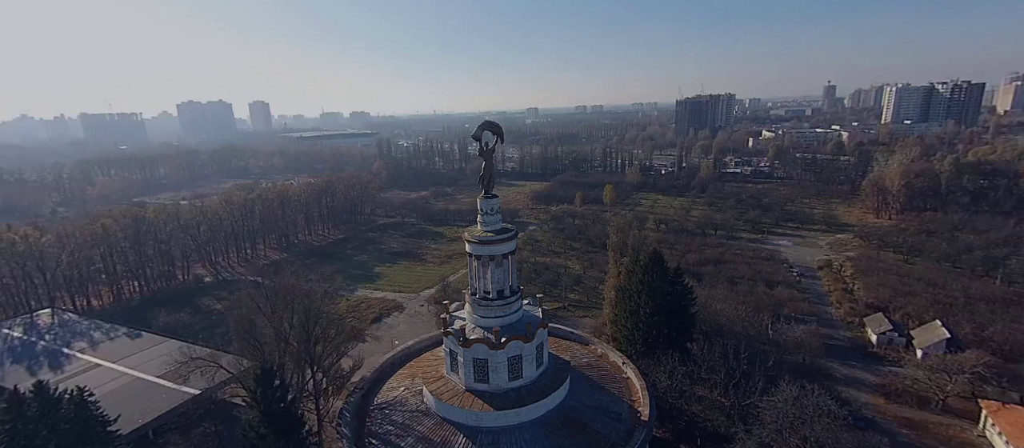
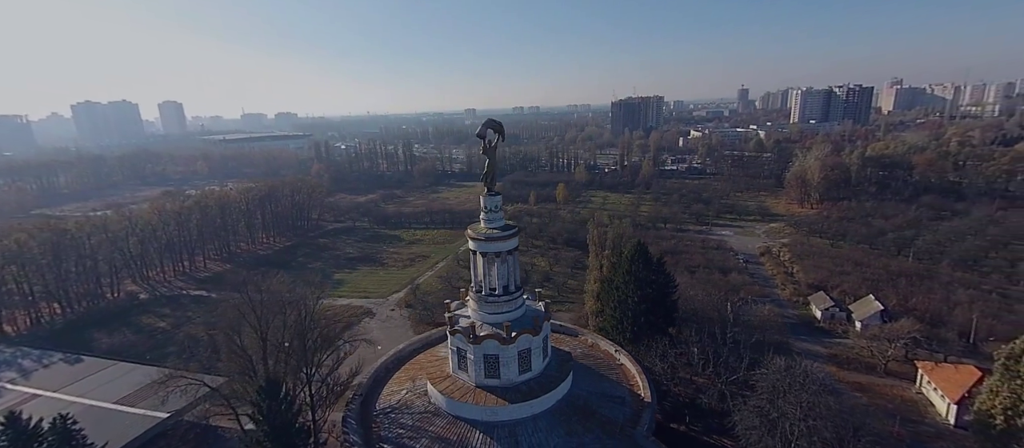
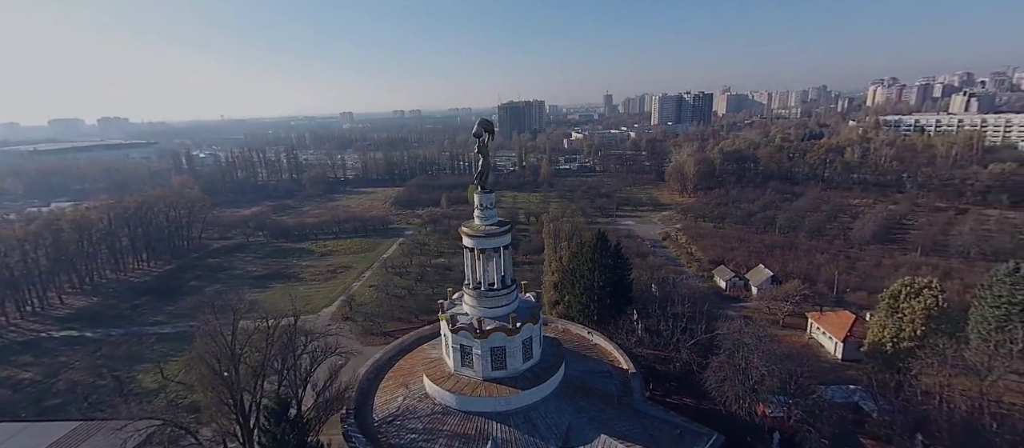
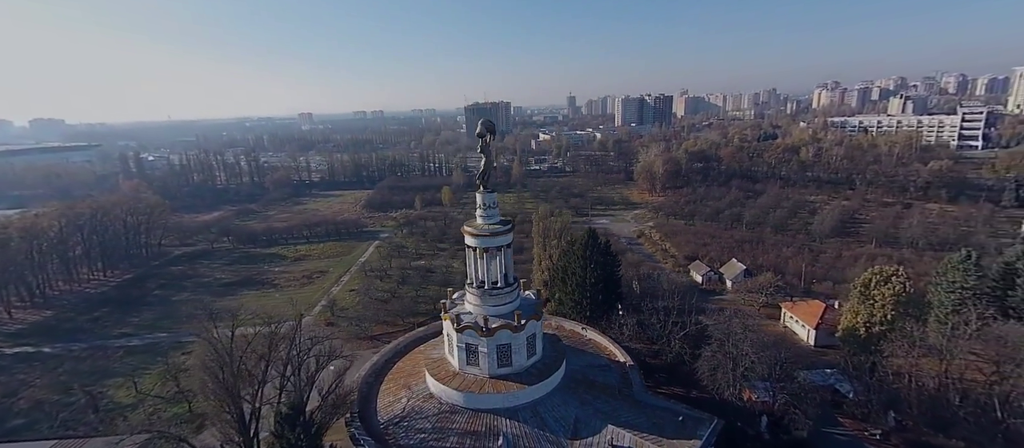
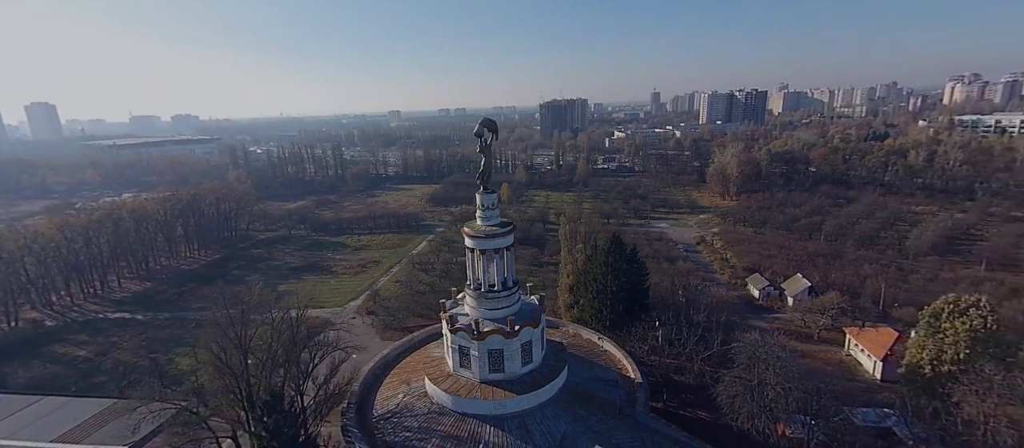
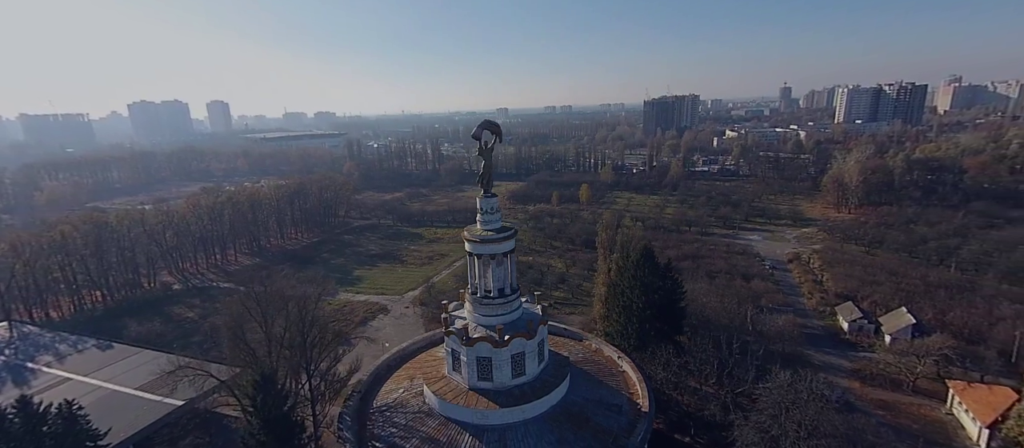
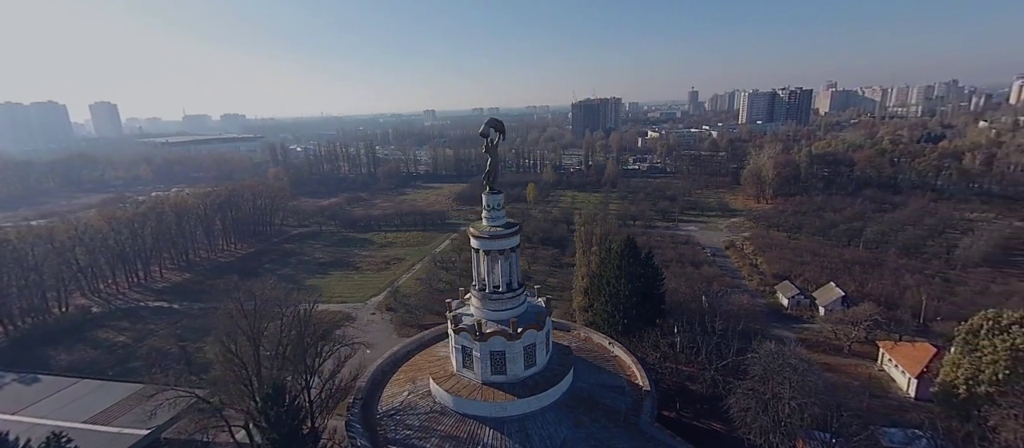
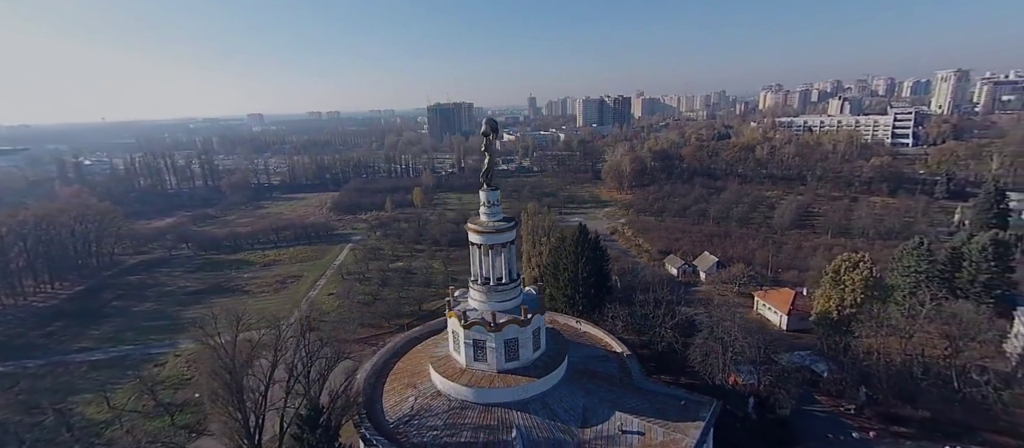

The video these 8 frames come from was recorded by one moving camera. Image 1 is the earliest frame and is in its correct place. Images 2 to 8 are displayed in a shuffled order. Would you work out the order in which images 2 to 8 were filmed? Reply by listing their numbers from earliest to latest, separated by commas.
6, 2, 7, 5, 3, 4, 8
